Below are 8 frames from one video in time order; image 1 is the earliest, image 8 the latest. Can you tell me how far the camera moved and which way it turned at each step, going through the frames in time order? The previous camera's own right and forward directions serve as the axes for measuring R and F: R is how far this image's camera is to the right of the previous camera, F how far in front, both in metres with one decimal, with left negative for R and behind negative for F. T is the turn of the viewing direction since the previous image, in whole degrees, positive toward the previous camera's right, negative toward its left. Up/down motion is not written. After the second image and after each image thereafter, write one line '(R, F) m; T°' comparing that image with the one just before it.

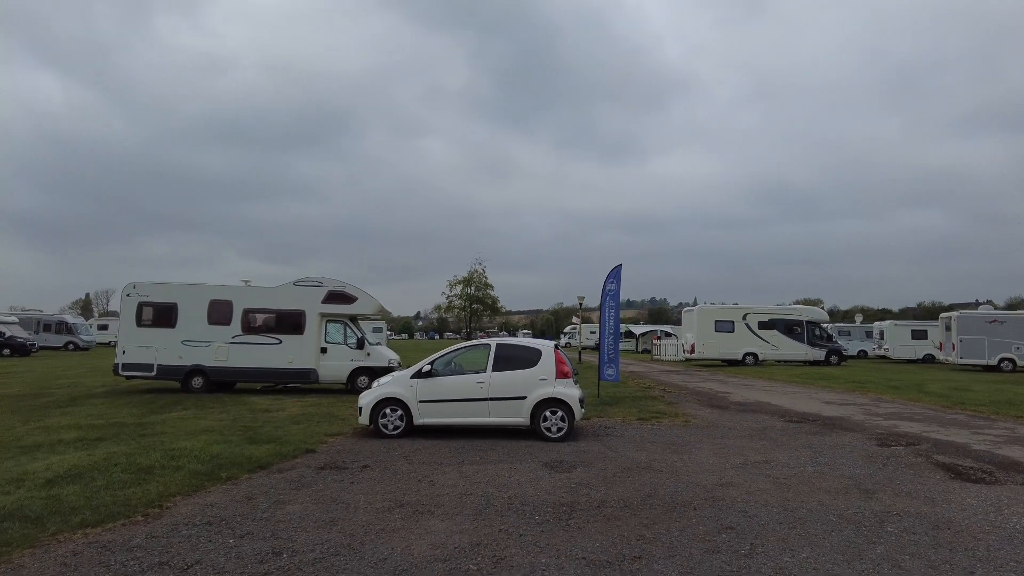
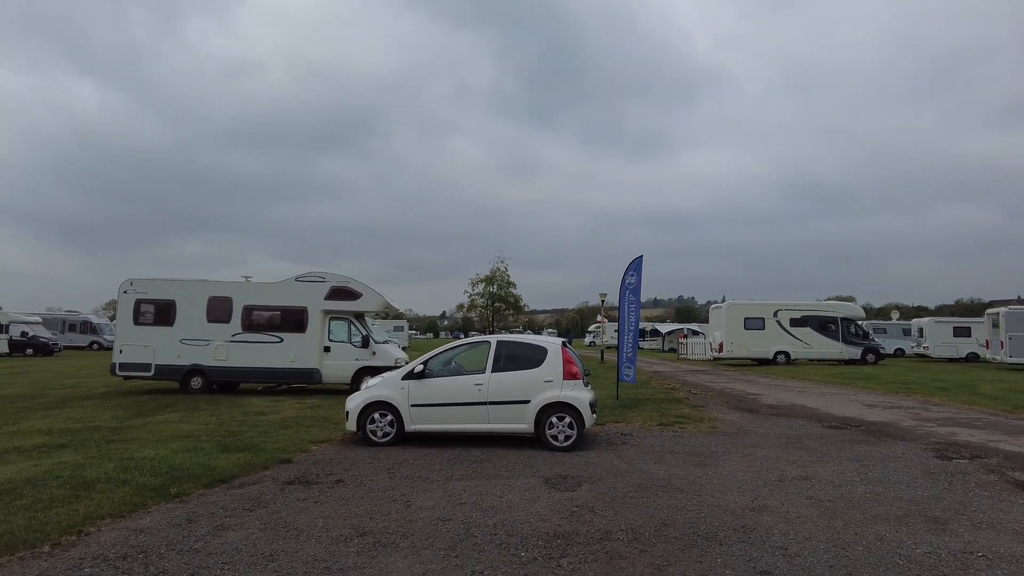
(+0.3, +1.1) m; -2°
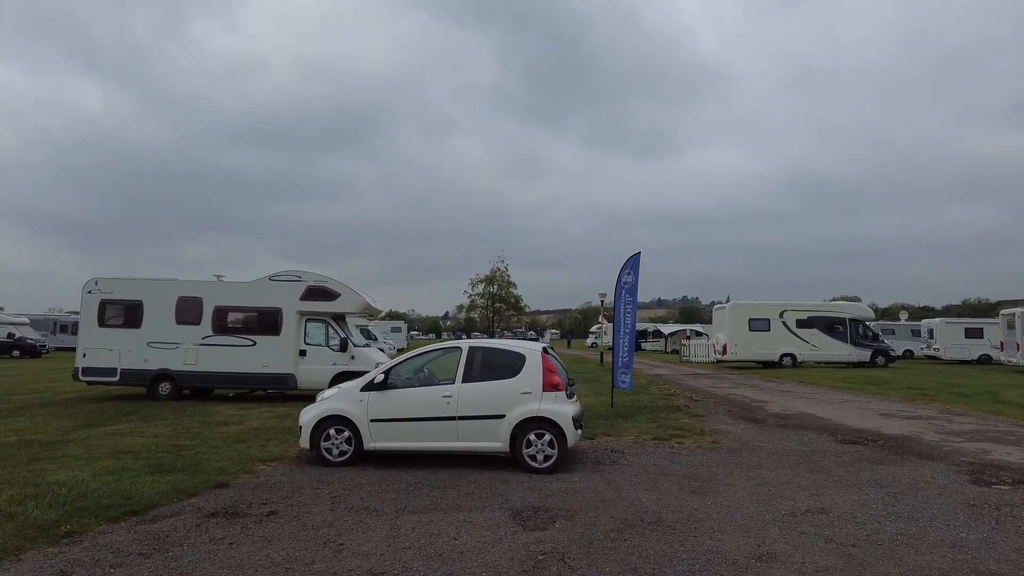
(+0.4, +1.1) m; 0°
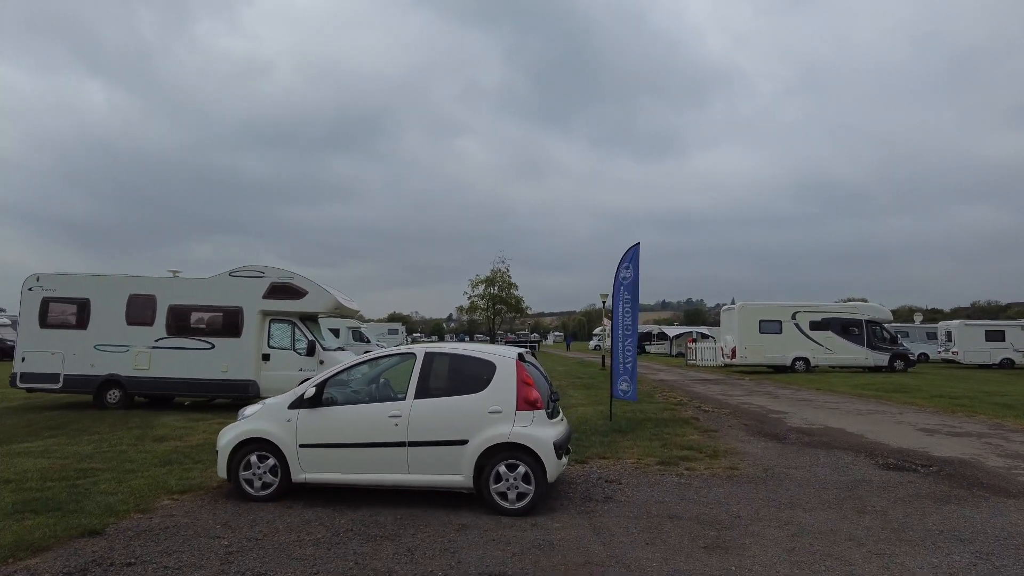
(+0.4, +1.7) m; 0°
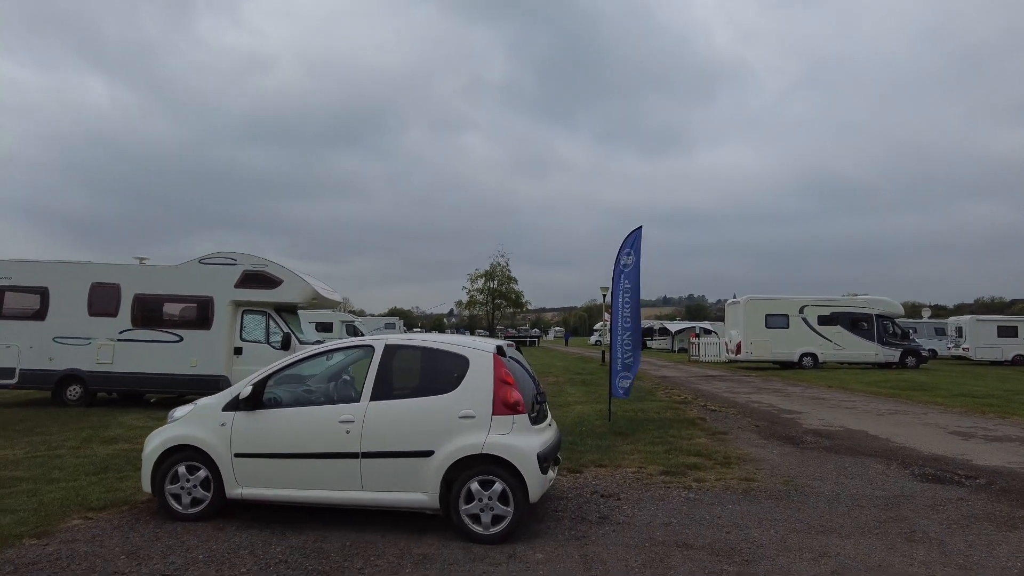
(+0.2, +1.1) m; 0°
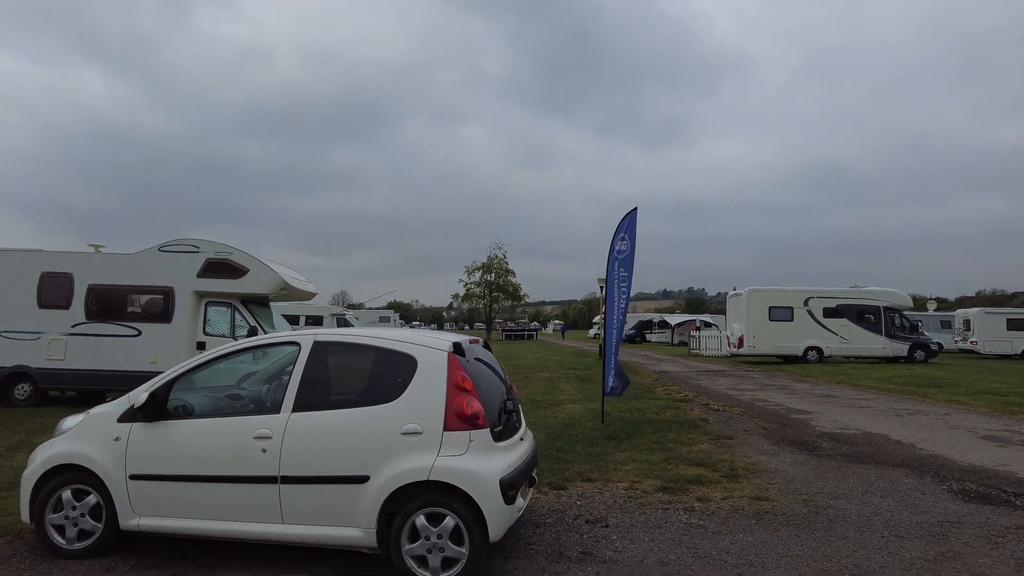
(+0.3, +1.0) m; 0°
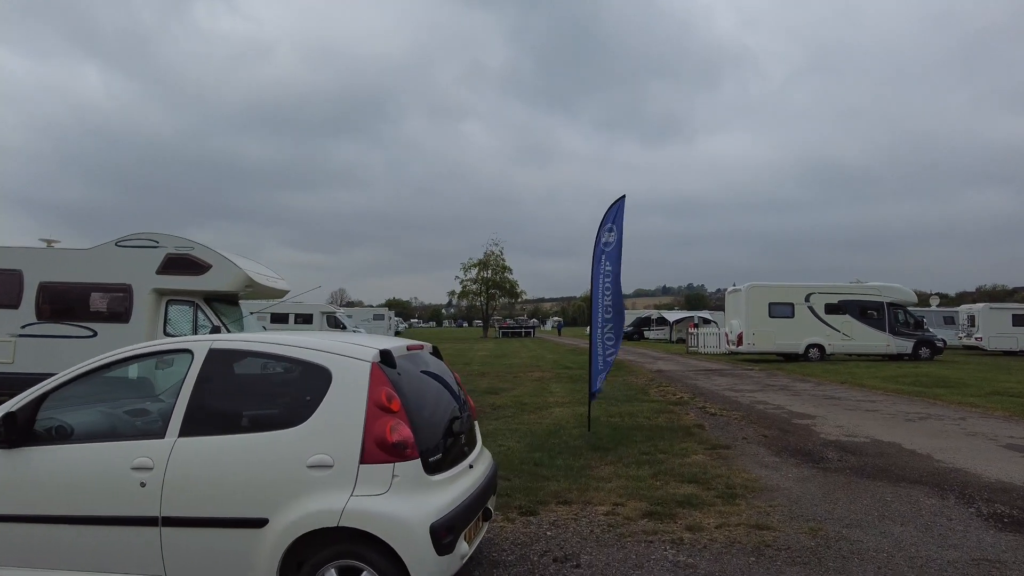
(+0.3, +0.8) m; 0°
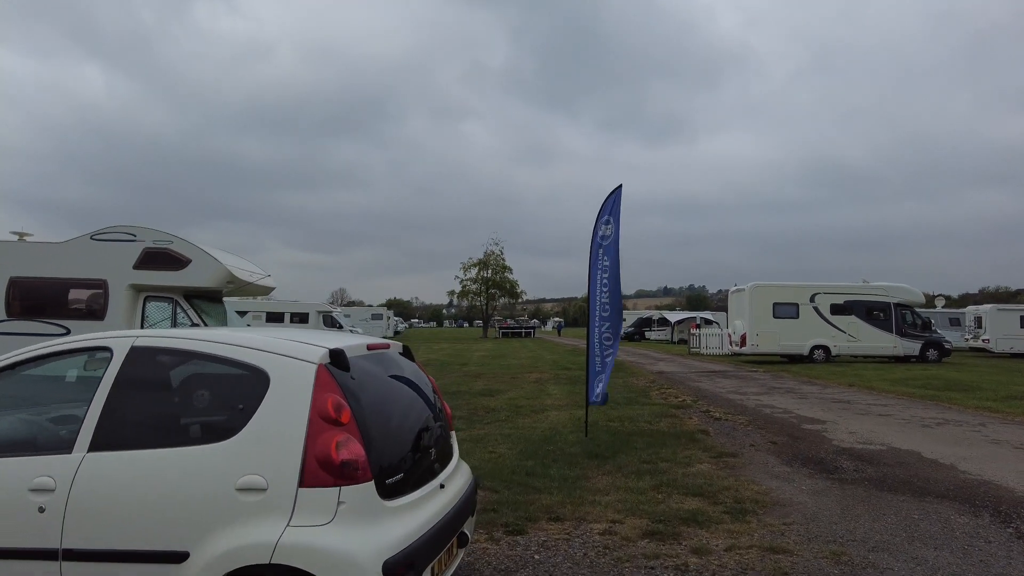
(+0.1, +0.6) m; 0°
